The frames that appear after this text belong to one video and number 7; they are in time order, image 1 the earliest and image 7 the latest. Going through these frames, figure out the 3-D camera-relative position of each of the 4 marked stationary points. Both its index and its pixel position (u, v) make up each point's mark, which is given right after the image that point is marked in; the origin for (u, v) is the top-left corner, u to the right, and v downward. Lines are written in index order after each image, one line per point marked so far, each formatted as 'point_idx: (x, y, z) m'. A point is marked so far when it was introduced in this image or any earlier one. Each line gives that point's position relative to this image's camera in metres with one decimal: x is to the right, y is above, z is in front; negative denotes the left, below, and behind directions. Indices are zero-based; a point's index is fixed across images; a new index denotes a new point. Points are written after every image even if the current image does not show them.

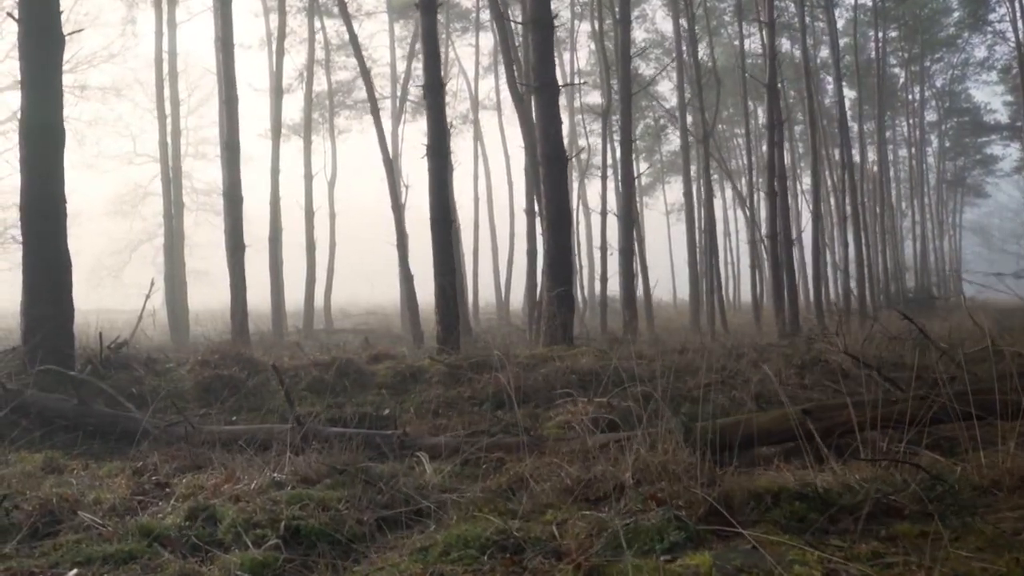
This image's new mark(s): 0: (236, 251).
0: (-4.8, +0.6, +14.4) m
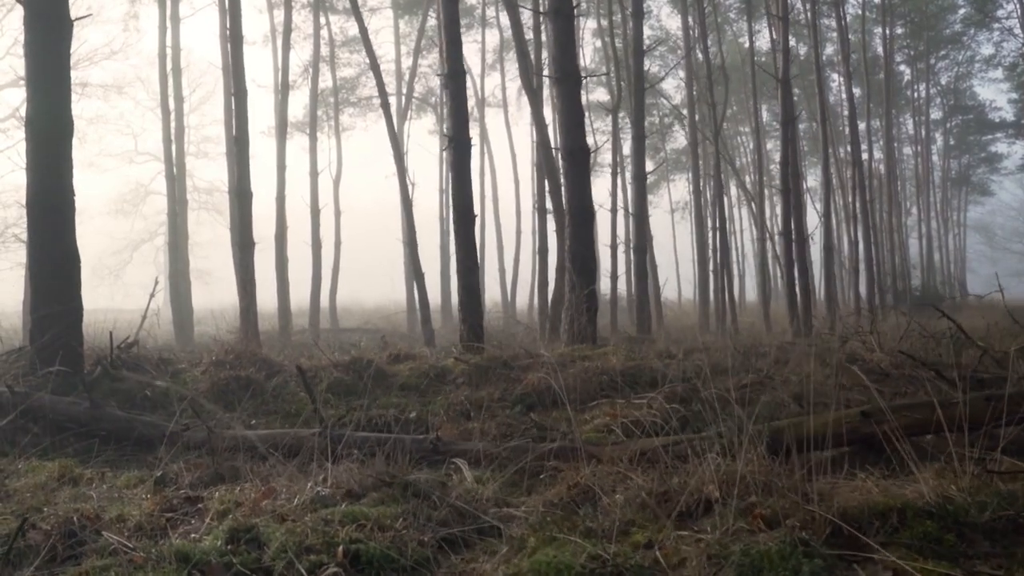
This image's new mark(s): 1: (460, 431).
0: (-4.6, +0.7, +14.1) m
1: (-0.4, -1.1, +6.1) m
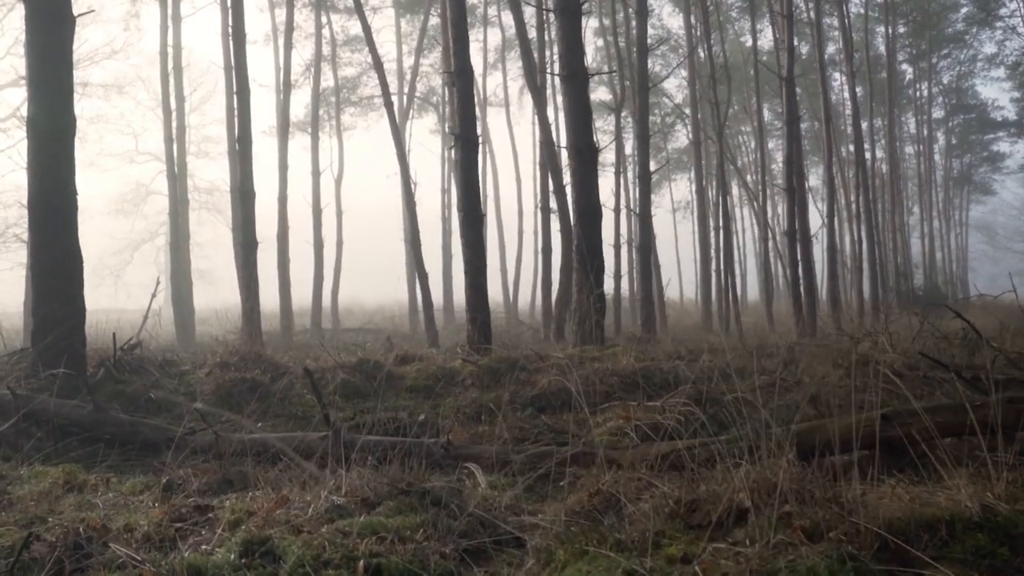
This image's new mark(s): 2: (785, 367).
0: (-4.5, +0.7, +14.0) m
1: (-0.3, -1.1, +6.0) m
2: (+3.3, -1.0, +10.1) m
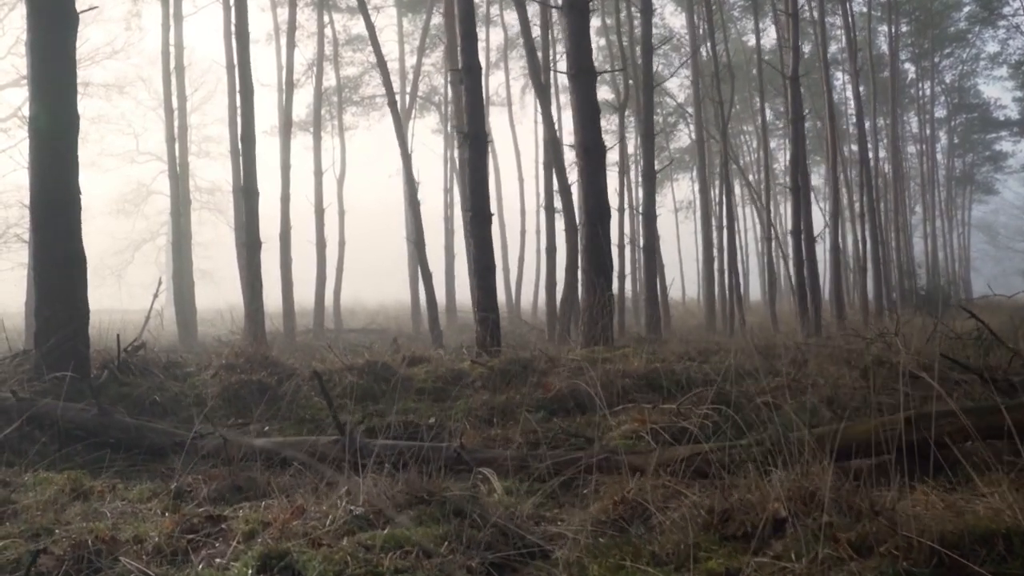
0: (-4.4, +0.7, +13.8) m
1: (-0.2, -1.1, +5.9) m
2: (+3.4, -1.0, +10.0) m
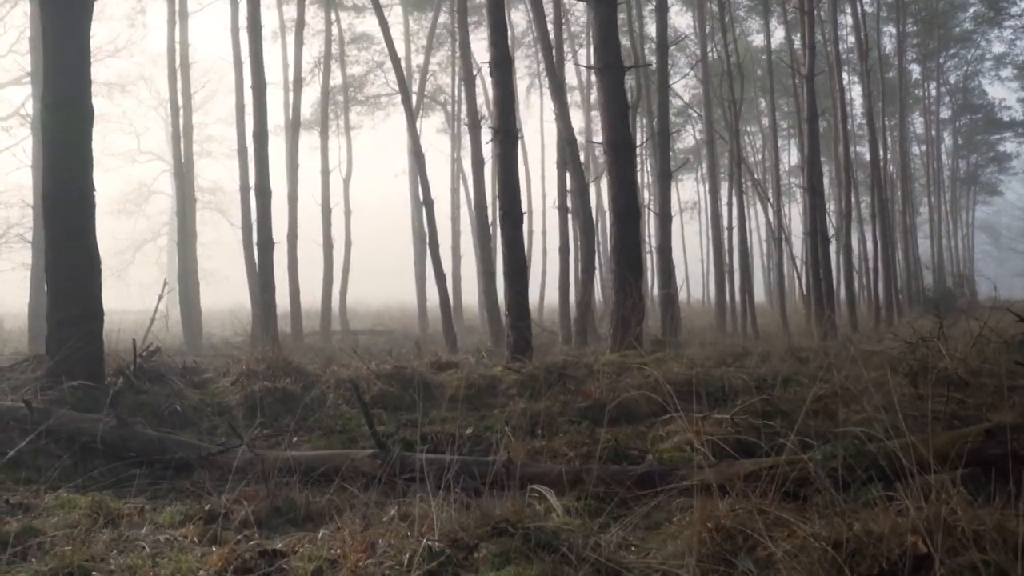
0: (-4.1, +0.6, +13.4) m
1: (+0.1, -1.1, +5.5) m
2: (+3.7, -1.0, +9.6) m
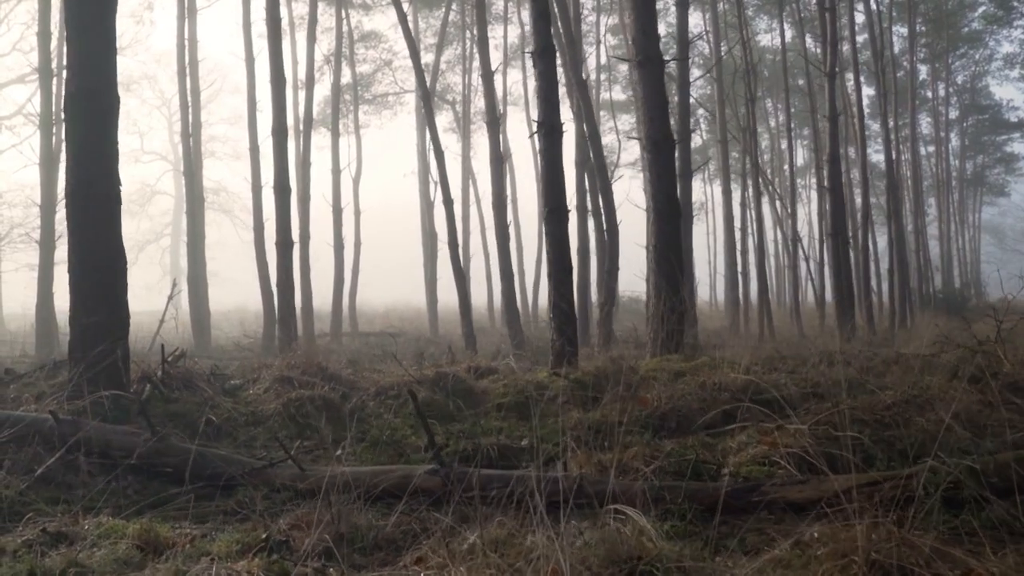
0: (-3.6, +0.6, +13.0) m
1: (+0.5, -1.1, +5.1) m
2: (+4.2, -1.0, +9.2) m
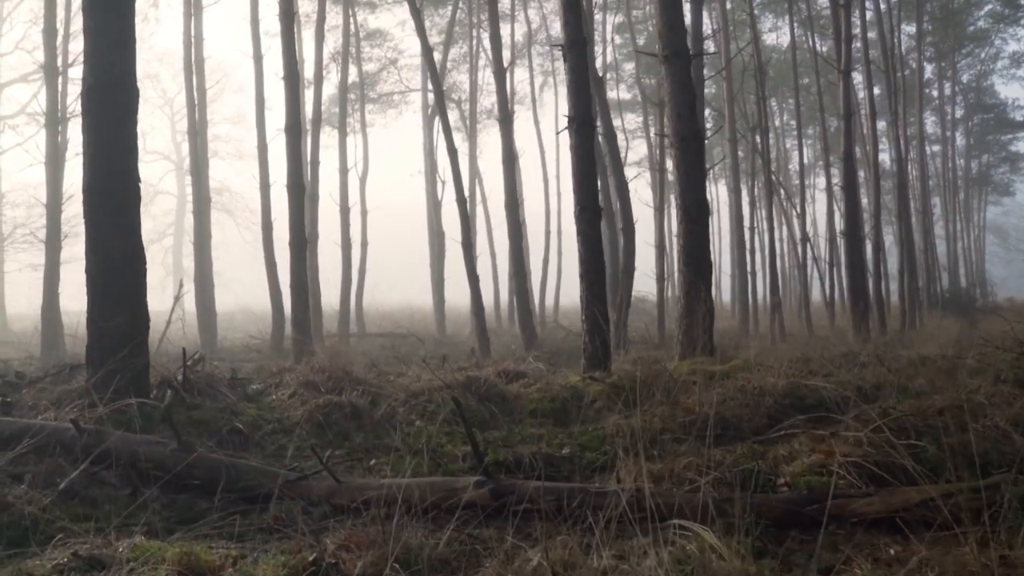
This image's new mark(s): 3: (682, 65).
0: (-3.4, +0.6, +12.7) m
1: (+0.8, -1.1, +4.8) m
2: (+4.4, -1.0, +8.9) m
3: (+2.0, +2.6, +9.5) m
